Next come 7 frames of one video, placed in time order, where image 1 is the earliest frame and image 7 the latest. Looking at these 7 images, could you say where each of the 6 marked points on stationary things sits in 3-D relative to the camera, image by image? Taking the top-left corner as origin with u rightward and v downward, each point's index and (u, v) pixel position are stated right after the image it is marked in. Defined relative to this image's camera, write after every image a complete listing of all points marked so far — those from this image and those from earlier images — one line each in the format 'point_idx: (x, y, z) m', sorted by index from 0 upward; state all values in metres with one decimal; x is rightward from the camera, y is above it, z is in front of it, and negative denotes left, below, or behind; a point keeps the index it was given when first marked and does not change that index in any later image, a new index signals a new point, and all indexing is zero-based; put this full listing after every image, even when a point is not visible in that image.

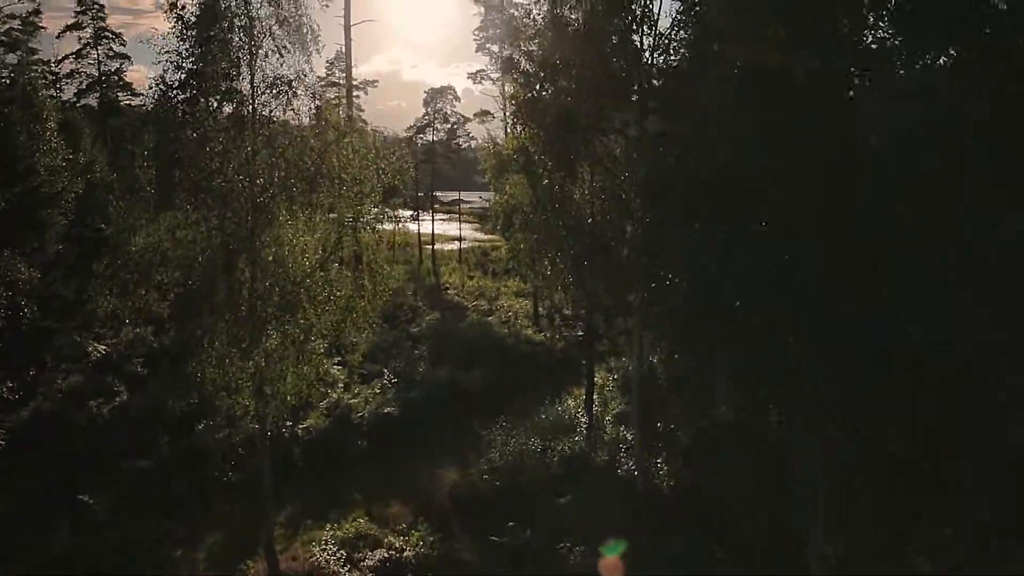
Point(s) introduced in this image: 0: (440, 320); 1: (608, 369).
0: (-1.9, -0.9, +20.1) m
1: (+1.8, -1.5, +14.6) m
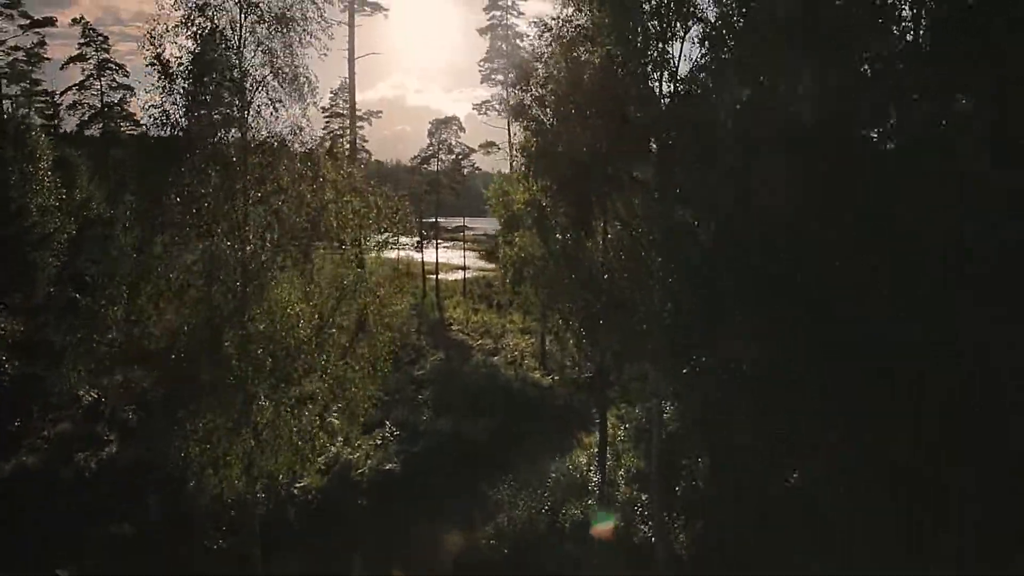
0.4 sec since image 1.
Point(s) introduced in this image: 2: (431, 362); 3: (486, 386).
0: (-1.7, -1.8, +19.5) m
1: (+1.9, -2.3, +14.0) m
2: (-2.0, -1.9, +19.1) m
3: (-0.5, -2.1, +17.0) m
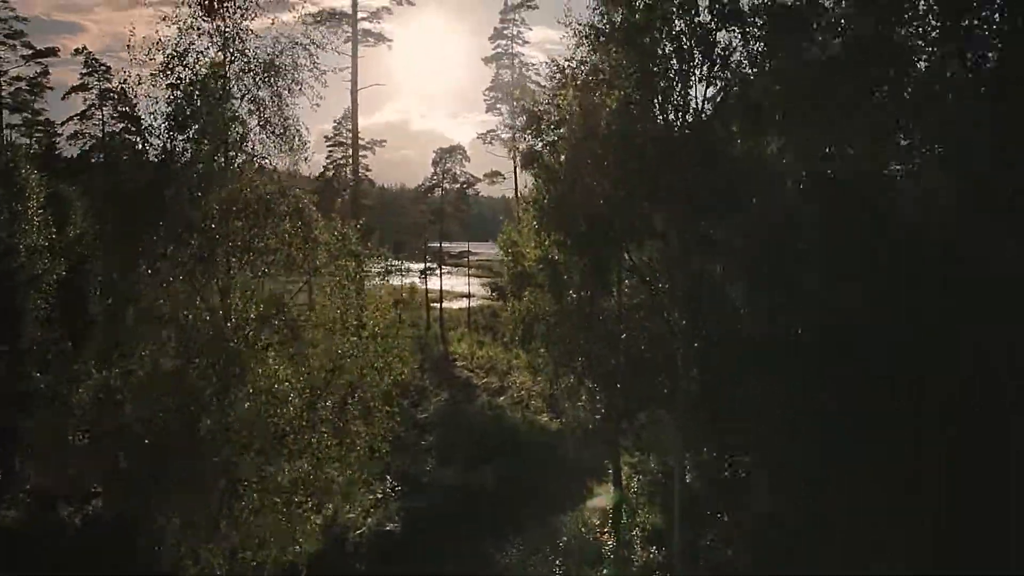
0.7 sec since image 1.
0: (-1.5, -2.8, +18.8) m
1: (+2.1, -3.1, +13.3) m
2: (-1.8, -2.8, +18.4) m
3: (-0.4, -3.0, +16.3) m
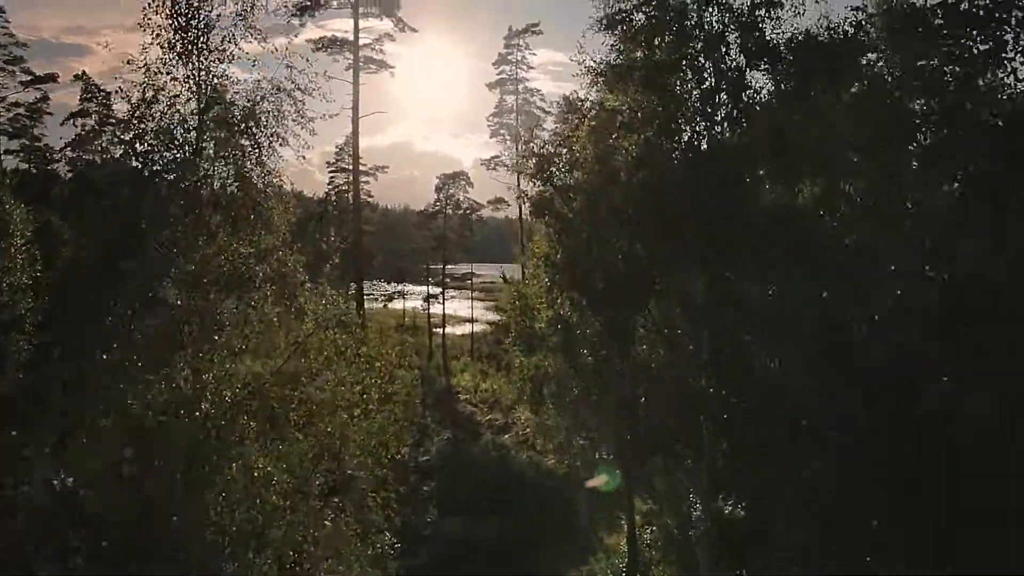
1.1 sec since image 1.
0: (-1.4, -3.6, +18.0) m
1: (+2.2, -3.8, +12.5) m
2: (-1.7, -3.6, +17.6) m
3: (-0.3, -3.7, +15.5) m
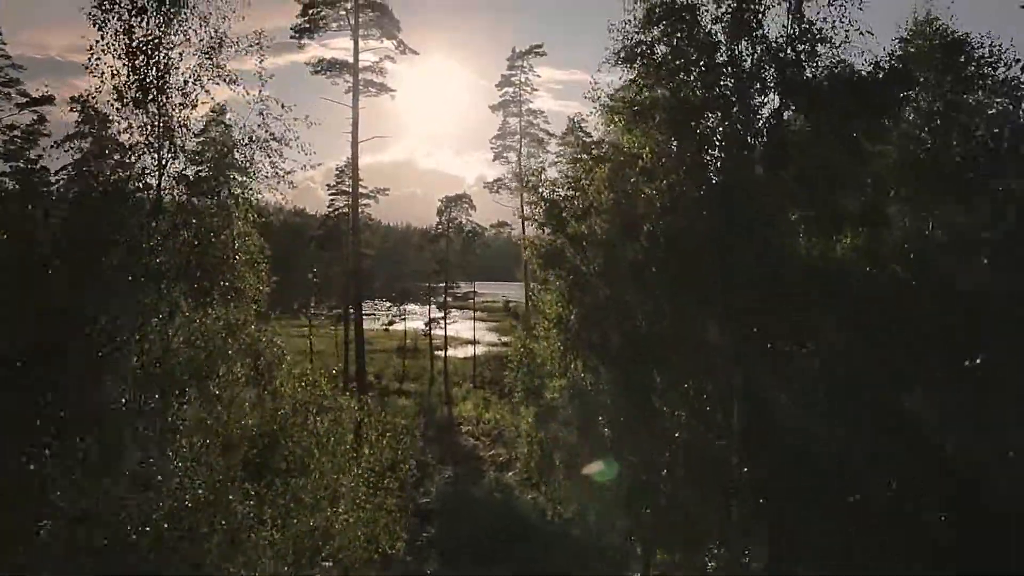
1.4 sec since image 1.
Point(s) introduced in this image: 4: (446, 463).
0: (-1.3, -4.3, +17.3) m
1: (+2.2, -4.4, +11.7) m
2: (-1.6, -4.3, +16.9) m
3: (-0.2, -4.4, +14.7) m
4: (-1.6, -4.3, +19.4) m
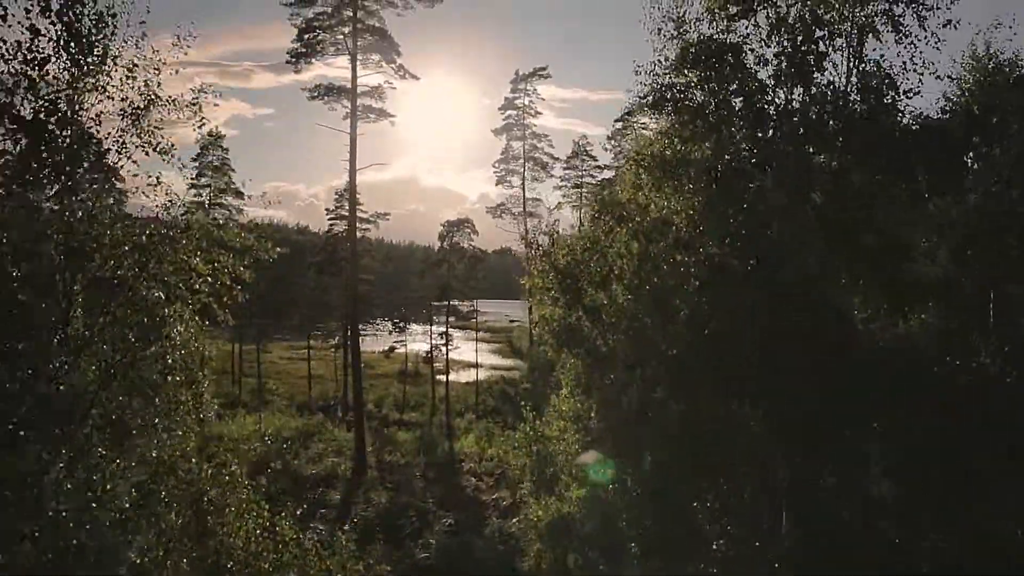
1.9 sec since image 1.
0: (-1.2, -5.1, +16.3) m
1: (+2.3, -5.0, +10.7) m
2: (-1.5, -5.1, +15.9) m
3: (-0.1, -5.1, +13.7) m
4: (-1.5, -5.2, +18.4) m
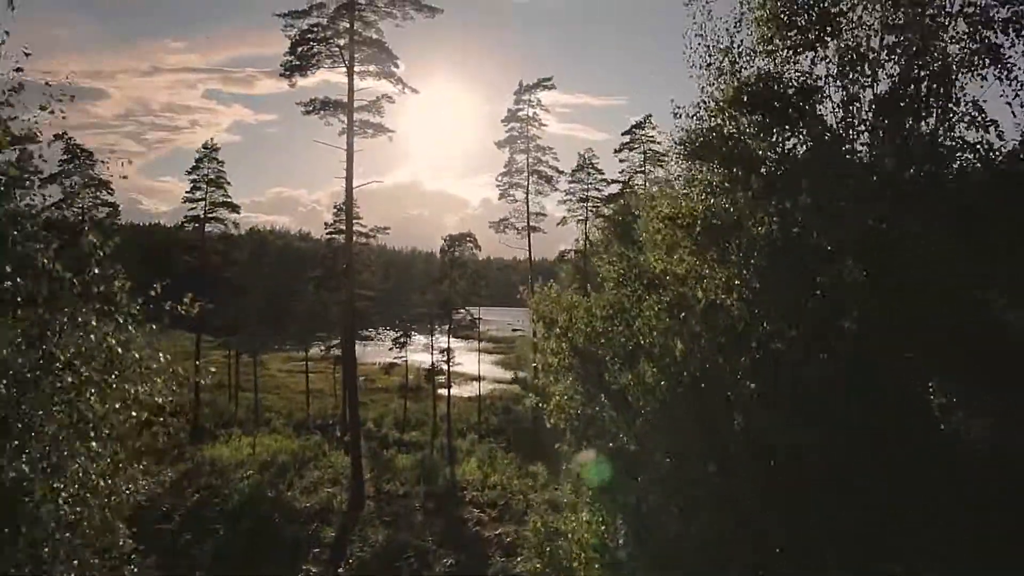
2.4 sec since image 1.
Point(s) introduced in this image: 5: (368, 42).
0: (-1.2, -5.7, +15.3) m
1: (+2.4, -5.6, +9.7) m
2: (-1.5, -5.6, +14.9) m
3: (0.0, -5.7, +12.8) m
4: (-1.4, -5.7, +17.4) m
5: (-3.6, +6.1, +19.2) m
